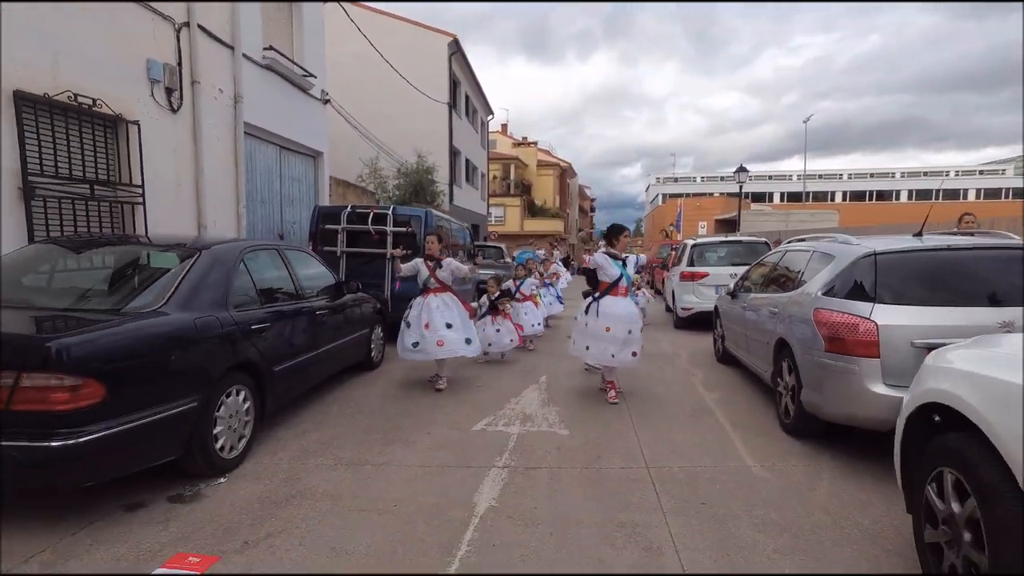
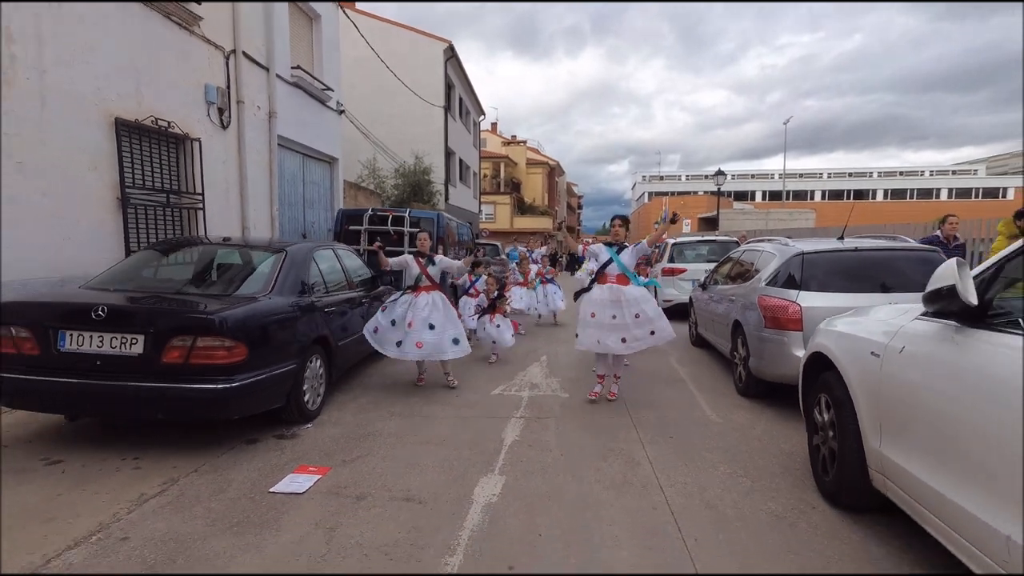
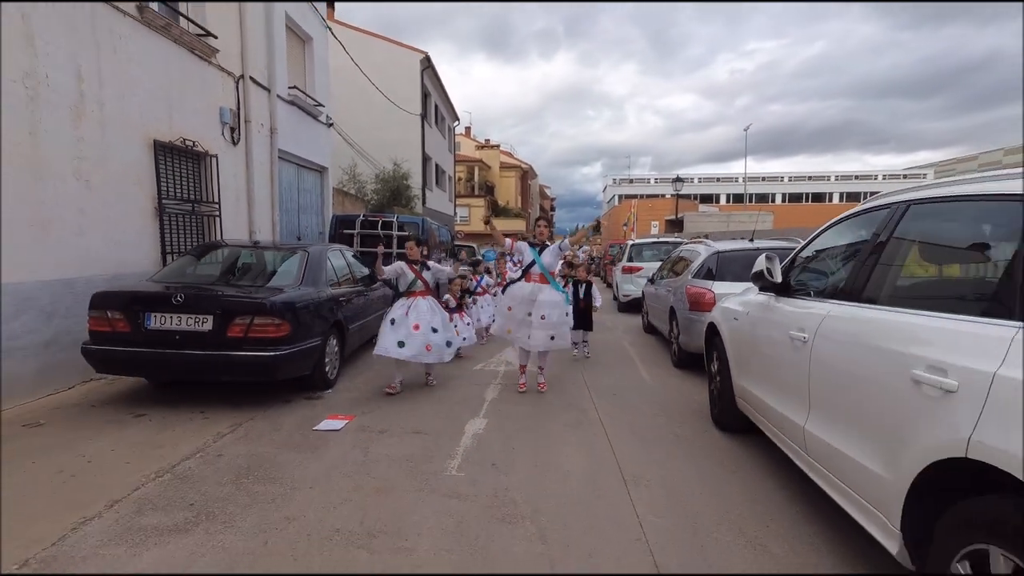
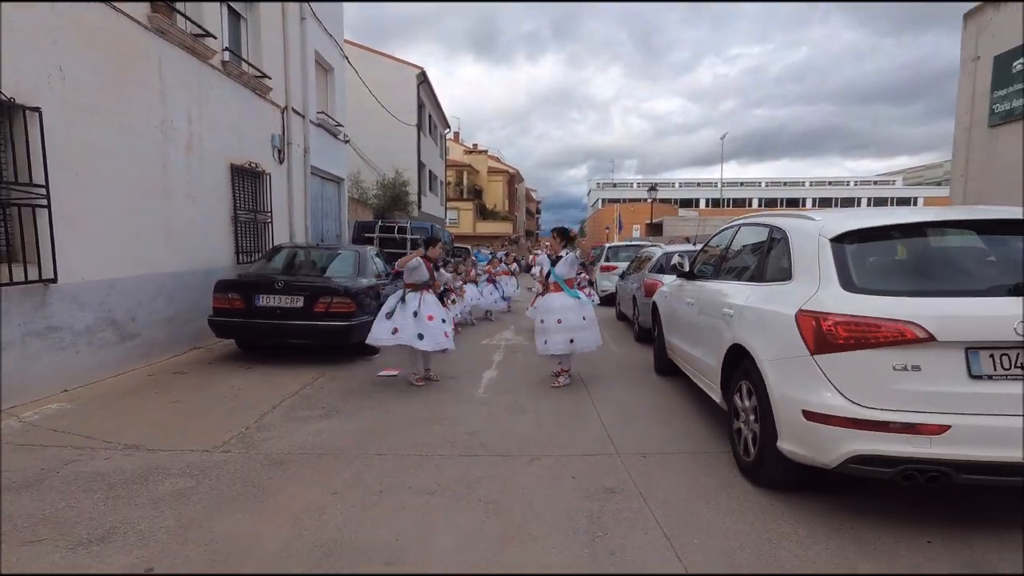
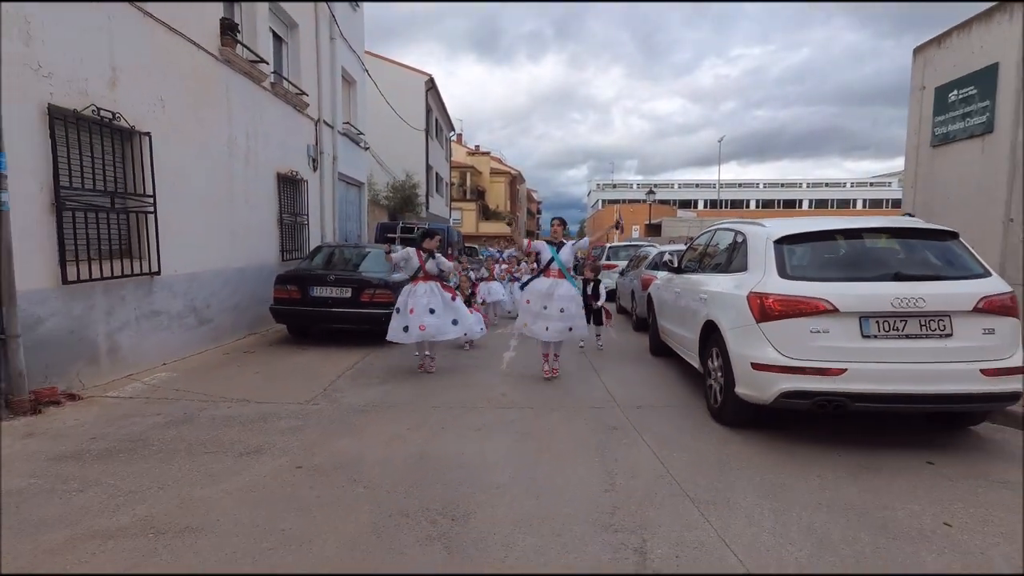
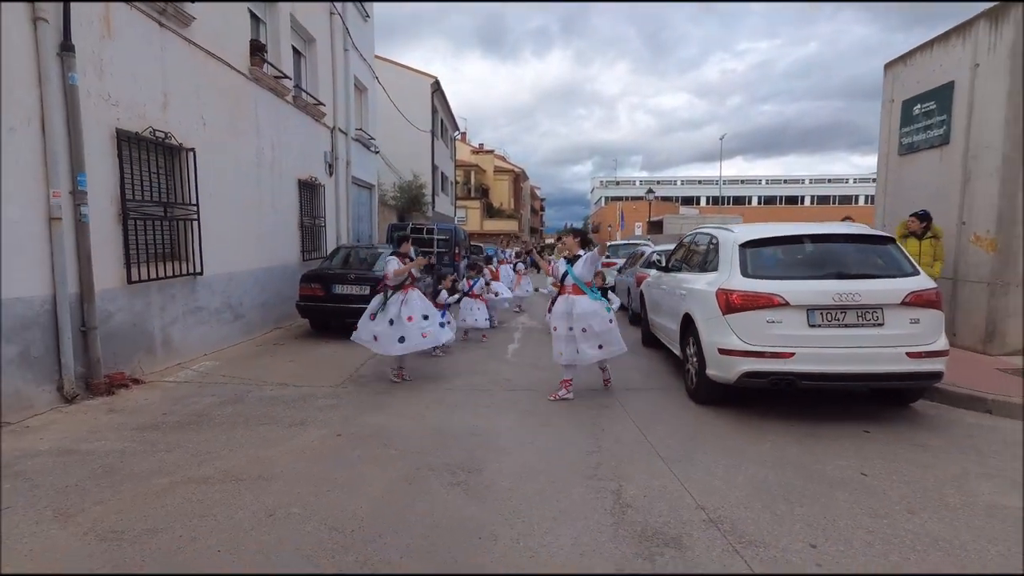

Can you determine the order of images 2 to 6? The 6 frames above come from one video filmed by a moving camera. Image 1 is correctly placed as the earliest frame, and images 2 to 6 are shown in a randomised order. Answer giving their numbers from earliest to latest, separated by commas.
2, 3, 4, 5, 6
